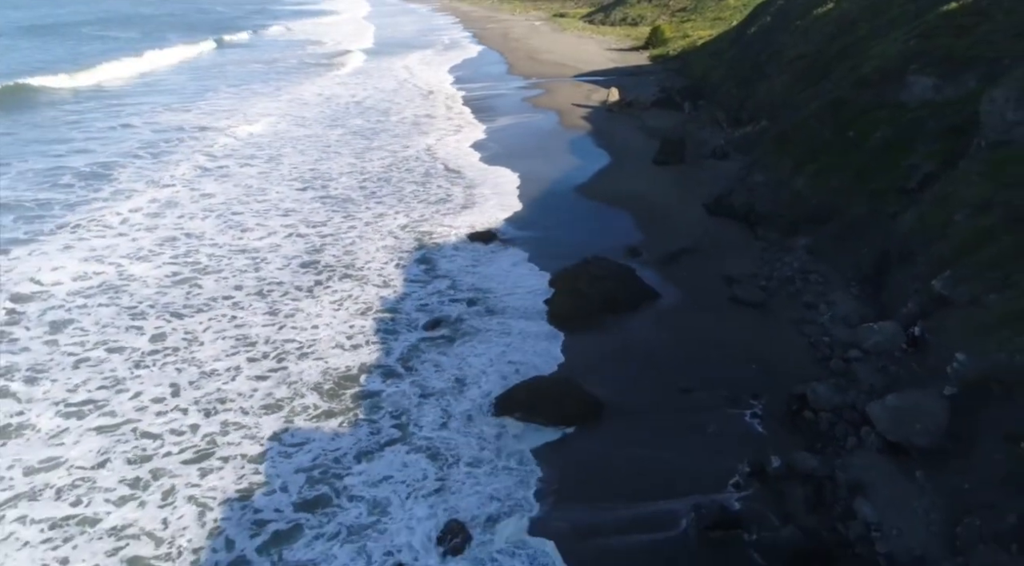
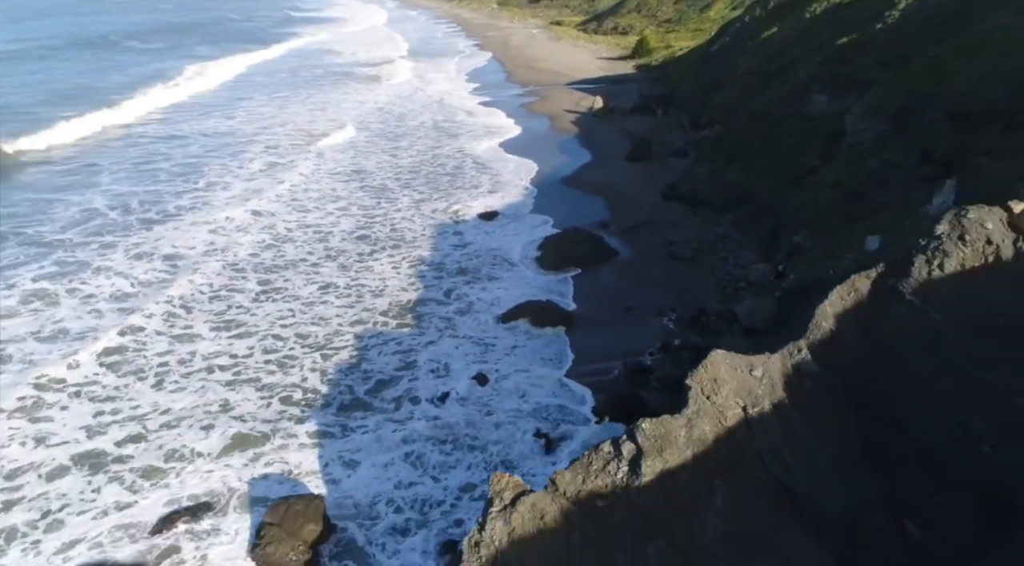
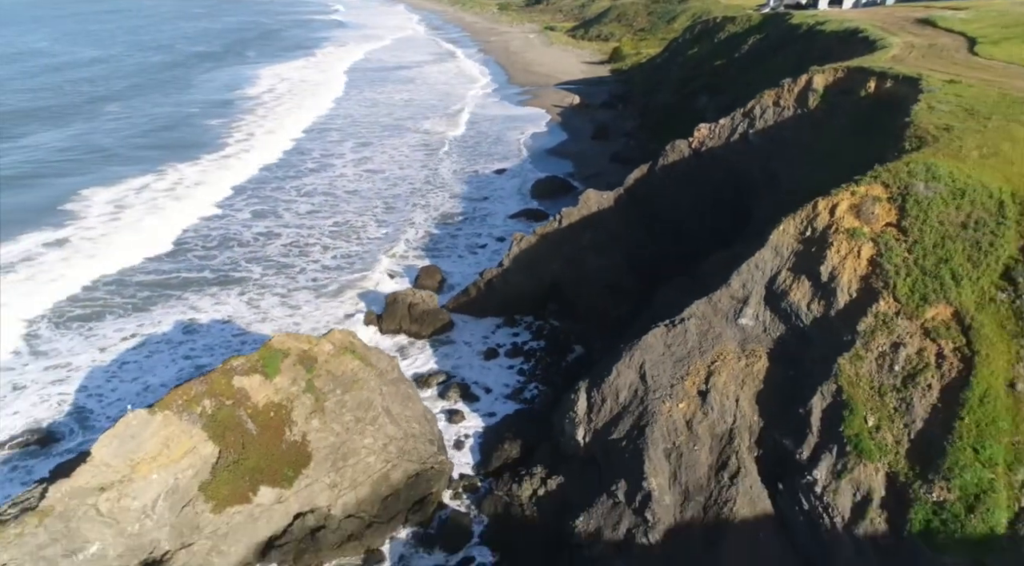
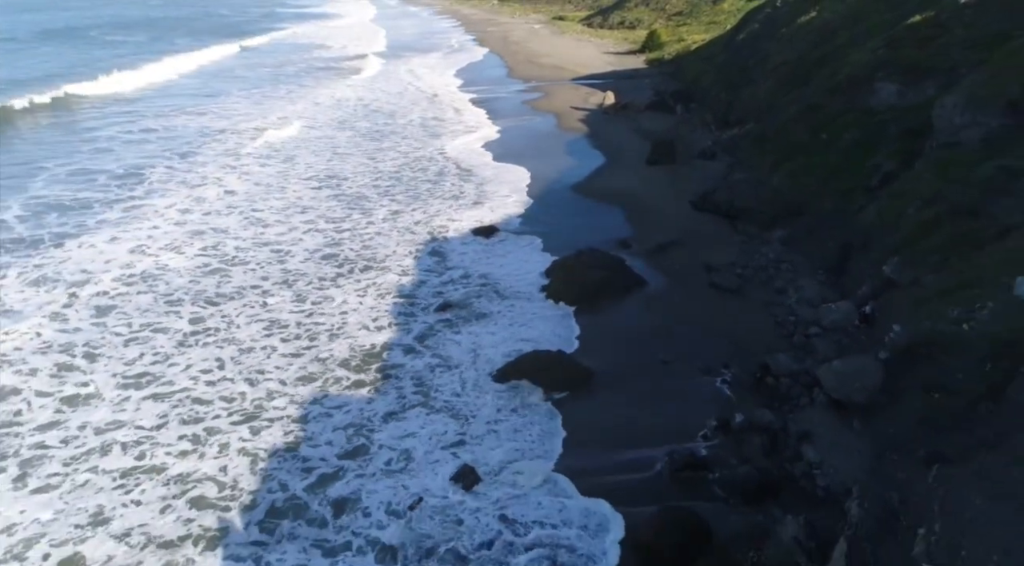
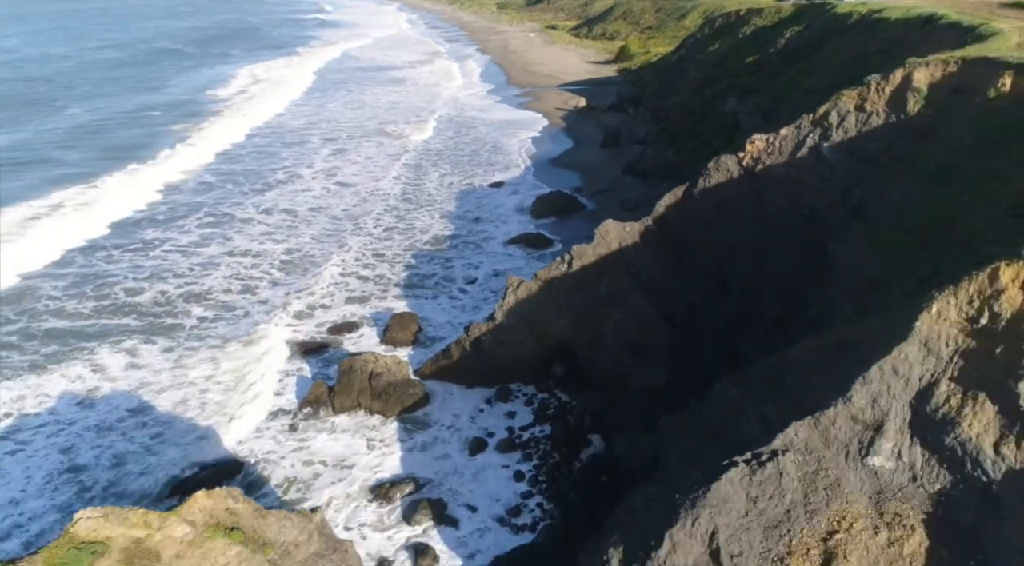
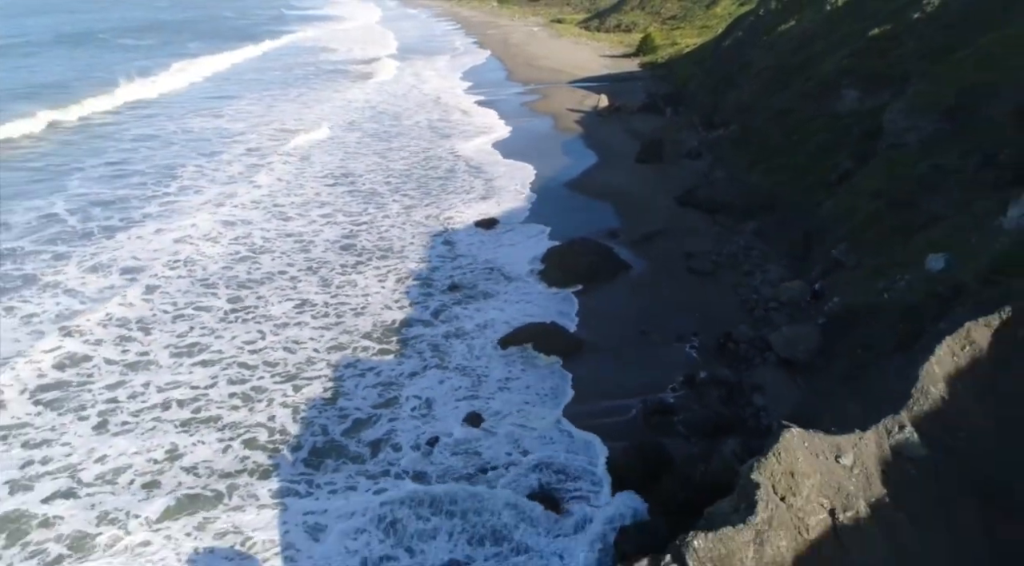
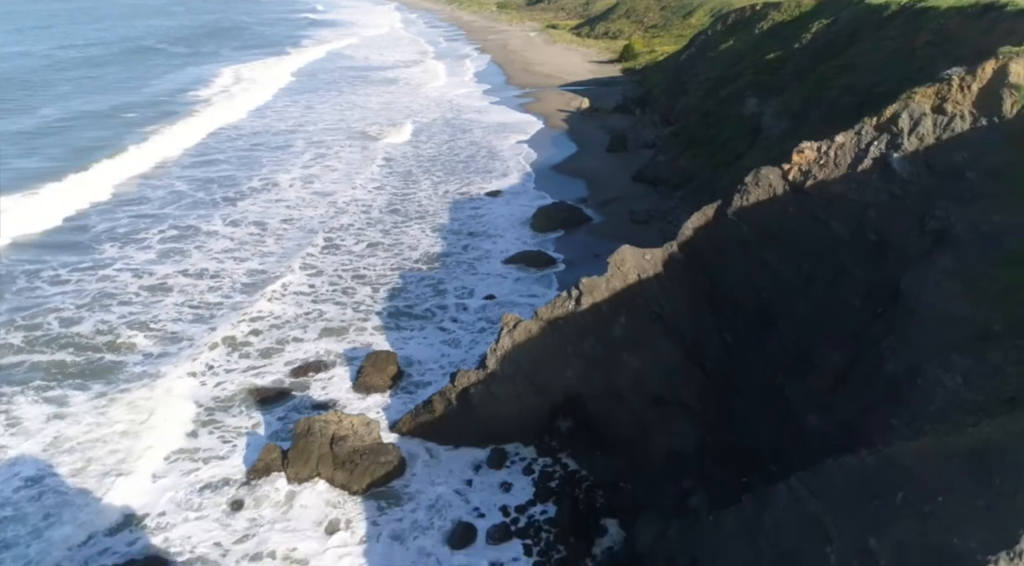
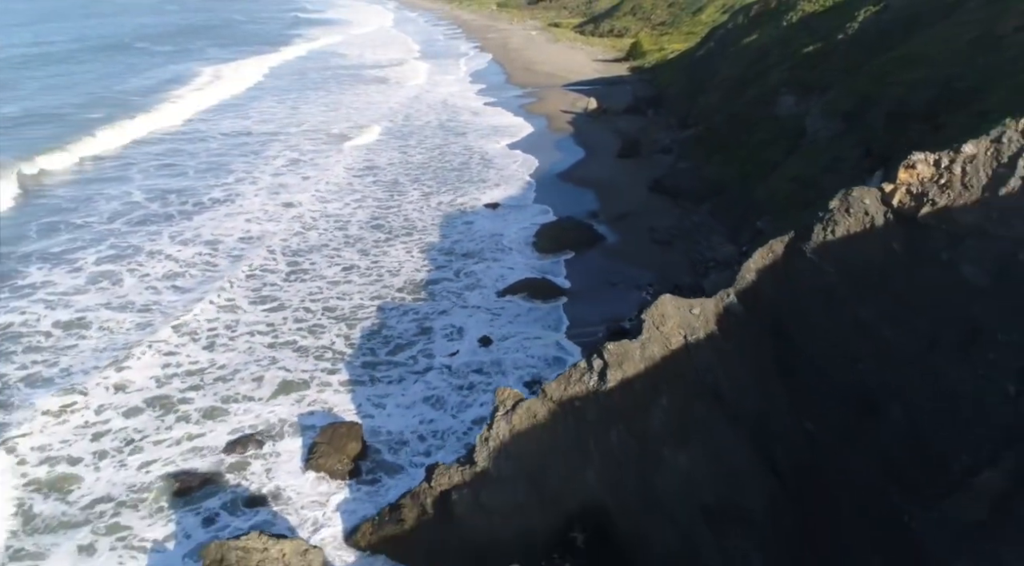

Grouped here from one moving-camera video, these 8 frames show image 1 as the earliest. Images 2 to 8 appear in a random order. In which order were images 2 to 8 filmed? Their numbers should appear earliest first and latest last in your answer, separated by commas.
4, 6, 2, 8, 7, 5, 3
